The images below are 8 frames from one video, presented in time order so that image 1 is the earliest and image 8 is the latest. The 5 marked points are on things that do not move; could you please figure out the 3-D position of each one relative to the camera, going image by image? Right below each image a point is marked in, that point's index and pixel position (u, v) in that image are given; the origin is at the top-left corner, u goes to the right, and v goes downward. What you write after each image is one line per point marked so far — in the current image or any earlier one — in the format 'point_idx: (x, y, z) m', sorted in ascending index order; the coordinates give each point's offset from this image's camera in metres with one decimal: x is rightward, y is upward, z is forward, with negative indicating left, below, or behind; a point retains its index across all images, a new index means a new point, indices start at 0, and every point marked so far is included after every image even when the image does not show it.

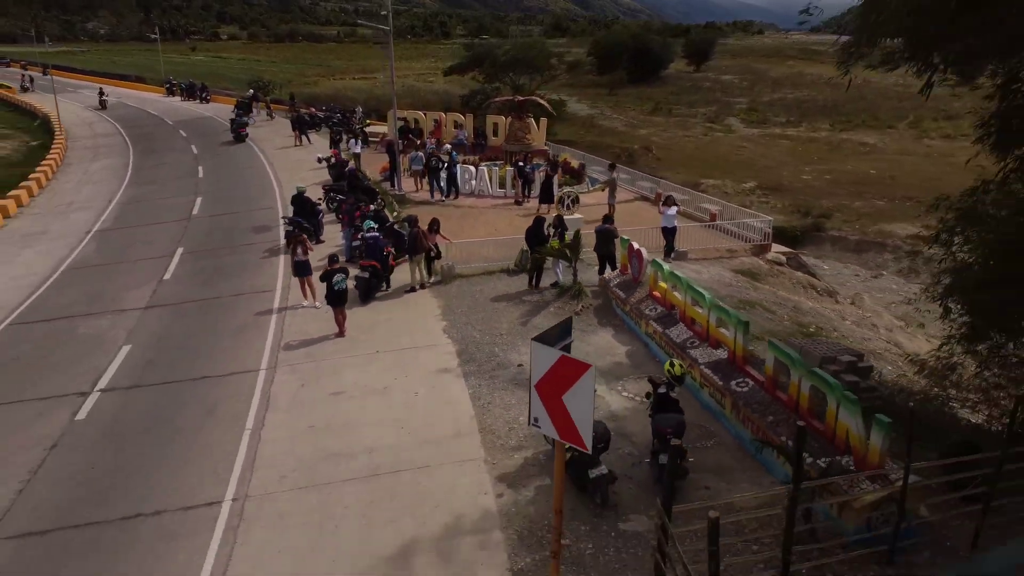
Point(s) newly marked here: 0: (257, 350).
0: (-3.8, -0.9, +11.1) m
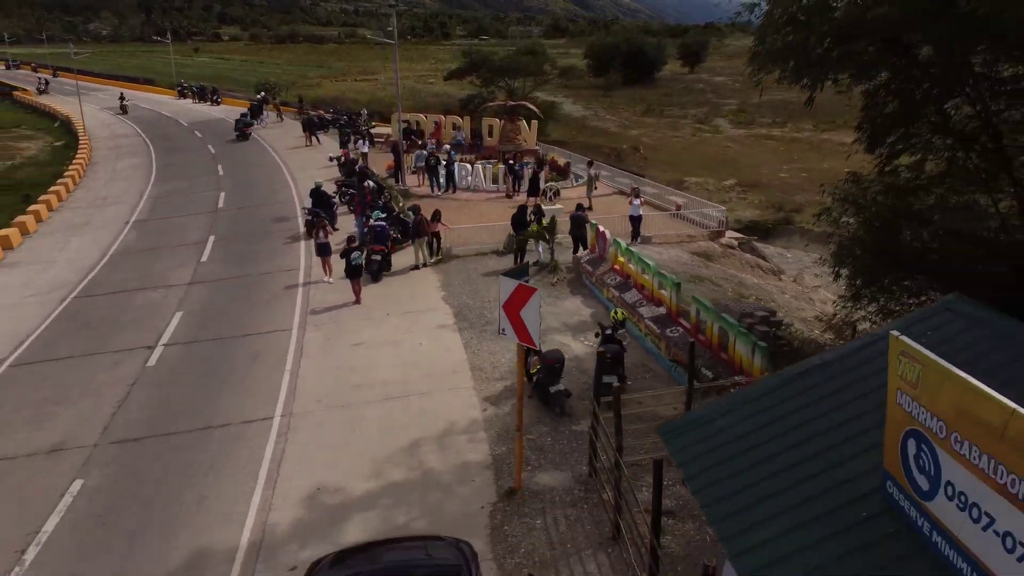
0: (-4.0, -0.5, +13.3) m
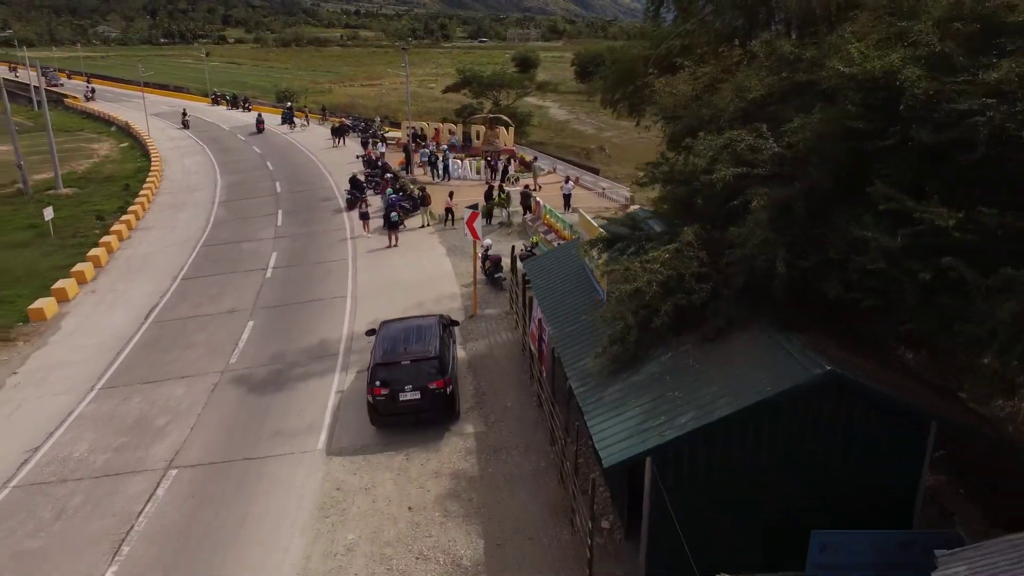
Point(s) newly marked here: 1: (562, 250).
0: (-4.9, +1.0, +21.4) m
1: (+0.8, +0.5, +12.6) m
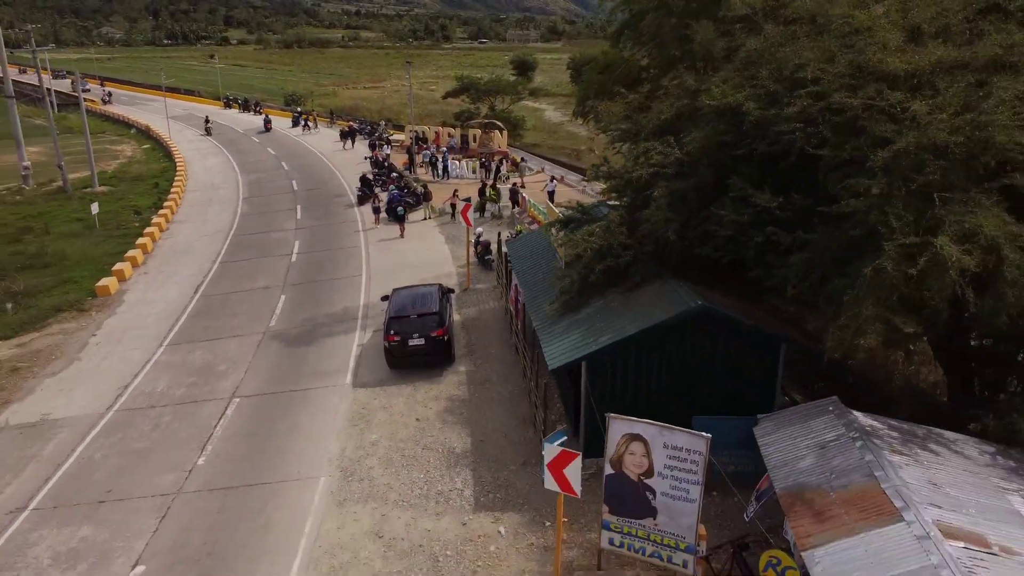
0: (-5.2, +1.6, +24.8) m
1: (+0.4, +1.1, +16.0) m
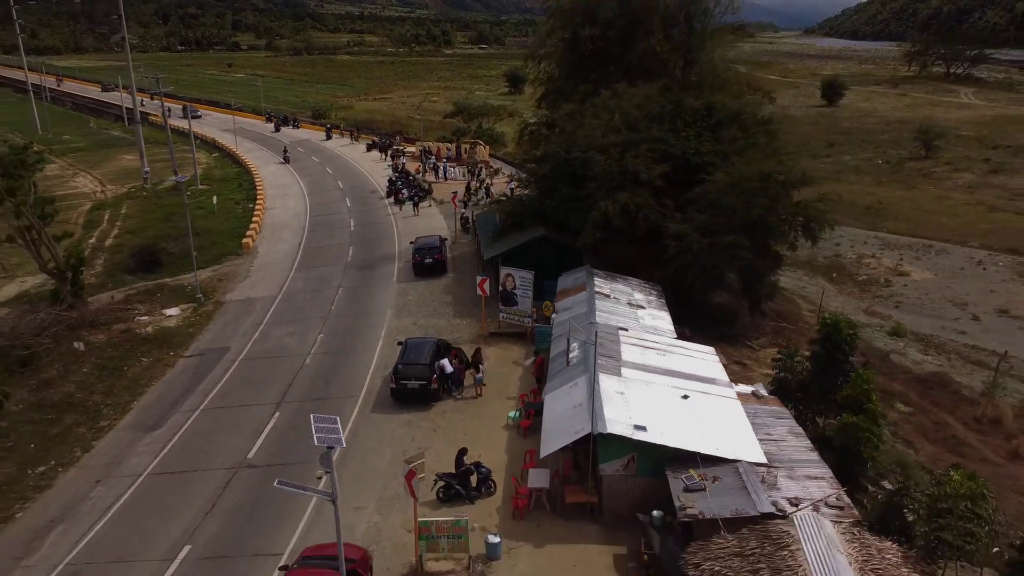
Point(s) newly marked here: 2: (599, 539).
0: (-6.7, +3.8, +40.2) m
1: (-1.1, +3.3, +31.4) m
2: (+1.7, -5.1, +14.7) m
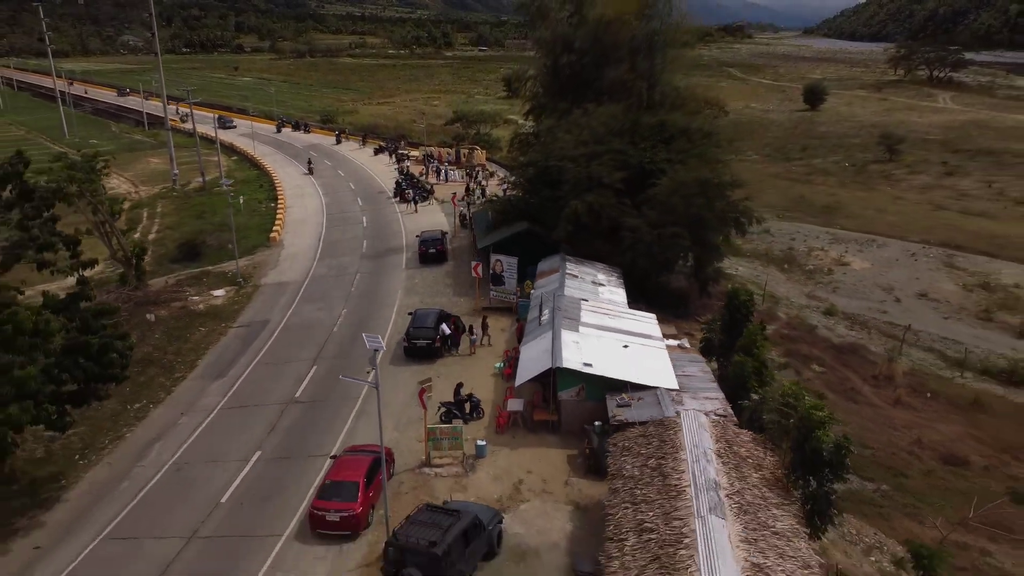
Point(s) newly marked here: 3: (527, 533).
0: (-7.2, +4.5, +45.9) m
1: (-1.6, +4.0, +37.1) m
2: (+1.3, -4.4, +20.3) m
3: (+0.3, -5.6, +16.9) m
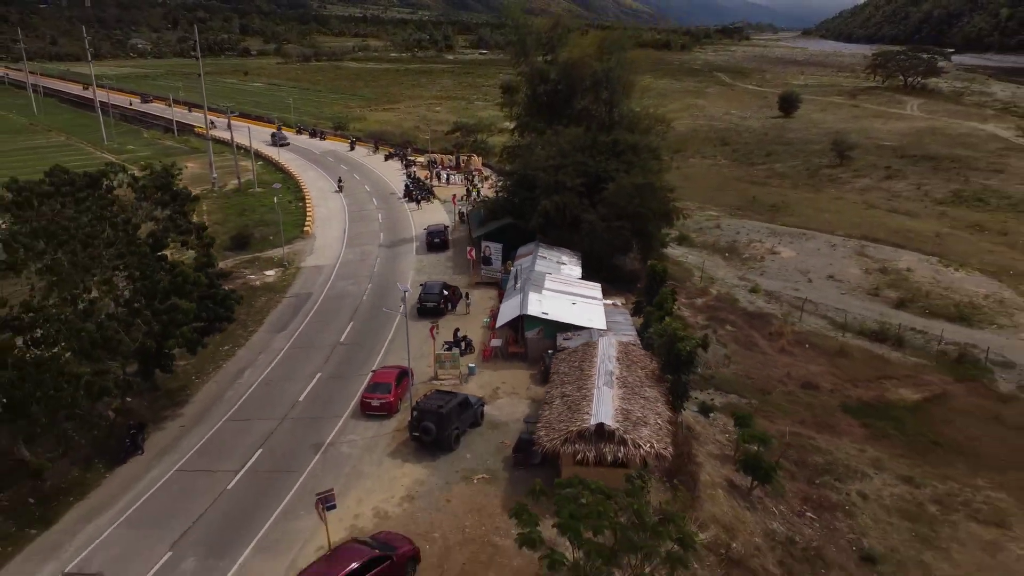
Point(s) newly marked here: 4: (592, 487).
0: (-7.9, +5.6, +55.3) m
1: (-2.3, +5.1, +46.5) m
2: (+0.5, -3.3, +29.8) m
3: (-0.4, -4.5, +26.3) m
4: (+2.0, -4.9, +18.1) m
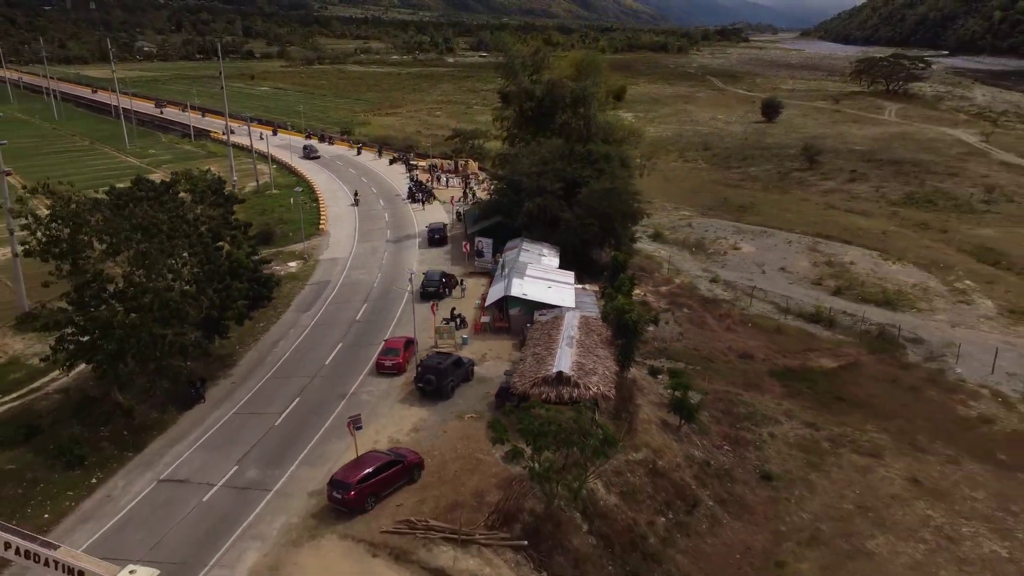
0: (-8.6, +6.4, +62.1) m
1: (-3.0, +5.8, +53.3) m
2: (-0.2, -2.5, +36.6) m
3: (-1.1, -3.8, +33.1) m
4: (+1.3, -4.2, +24.9) m
